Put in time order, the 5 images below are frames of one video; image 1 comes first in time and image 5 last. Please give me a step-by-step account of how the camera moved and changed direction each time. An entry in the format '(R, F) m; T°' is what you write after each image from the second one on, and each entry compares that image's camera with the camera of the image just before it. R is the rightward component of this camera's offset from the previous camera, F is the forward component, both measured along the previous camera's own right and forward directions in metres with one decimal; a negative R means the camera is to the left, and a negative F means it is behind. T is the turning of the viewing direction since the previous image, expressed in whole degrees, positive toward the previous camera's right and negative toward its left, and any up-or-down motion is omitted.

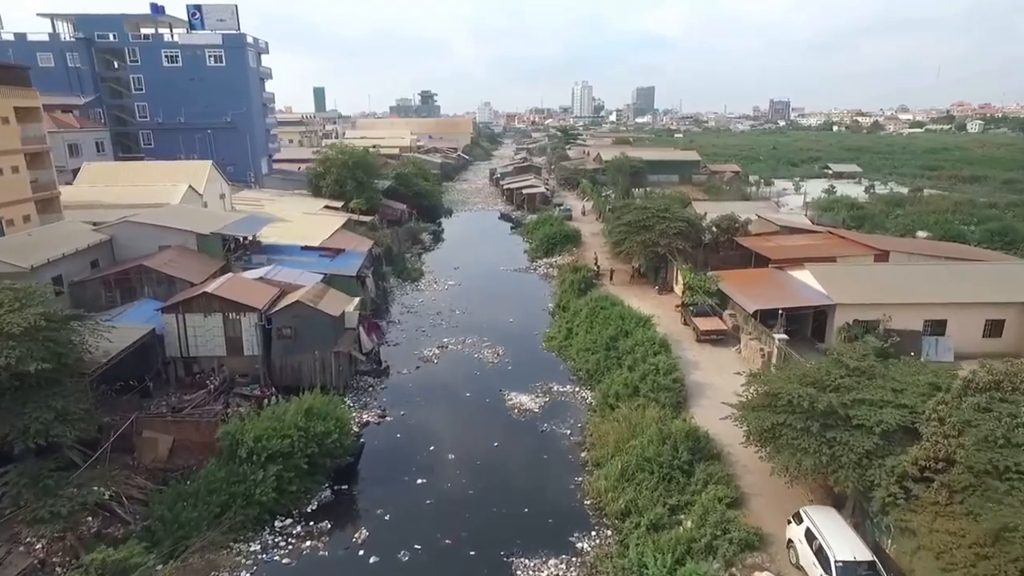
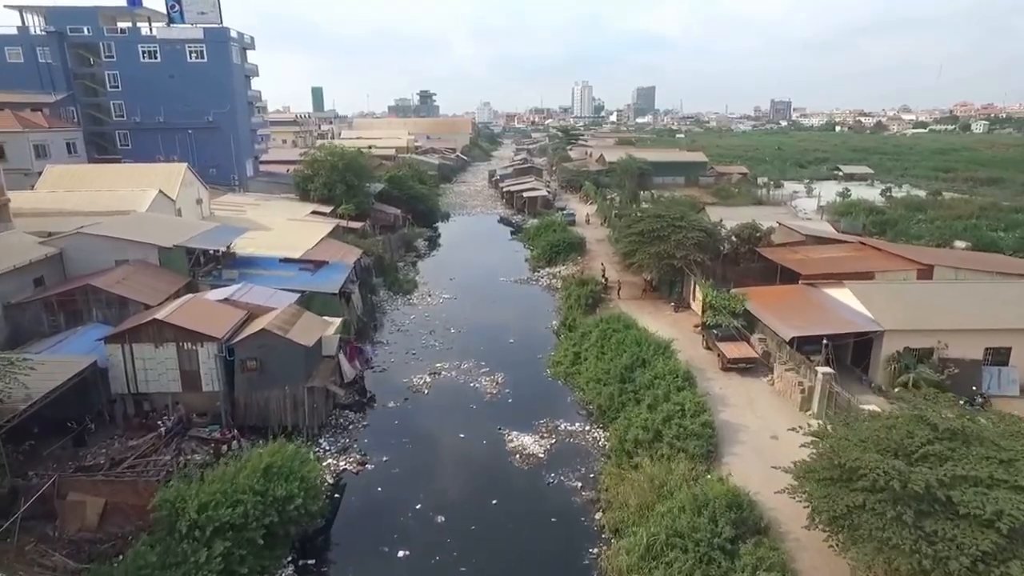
(0.0, +2.3) m; 0°
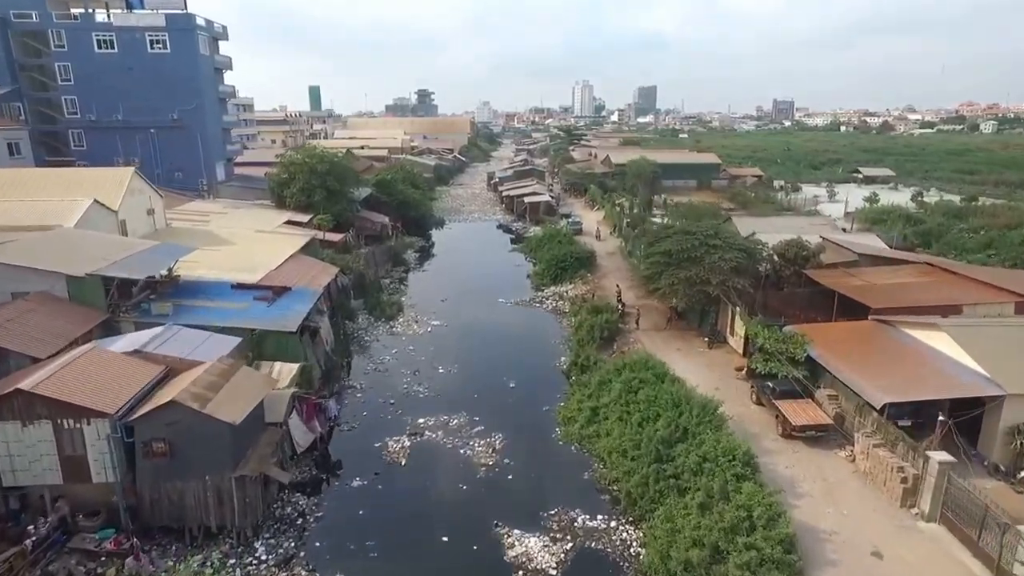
(0.0, +3.8) m; 0°
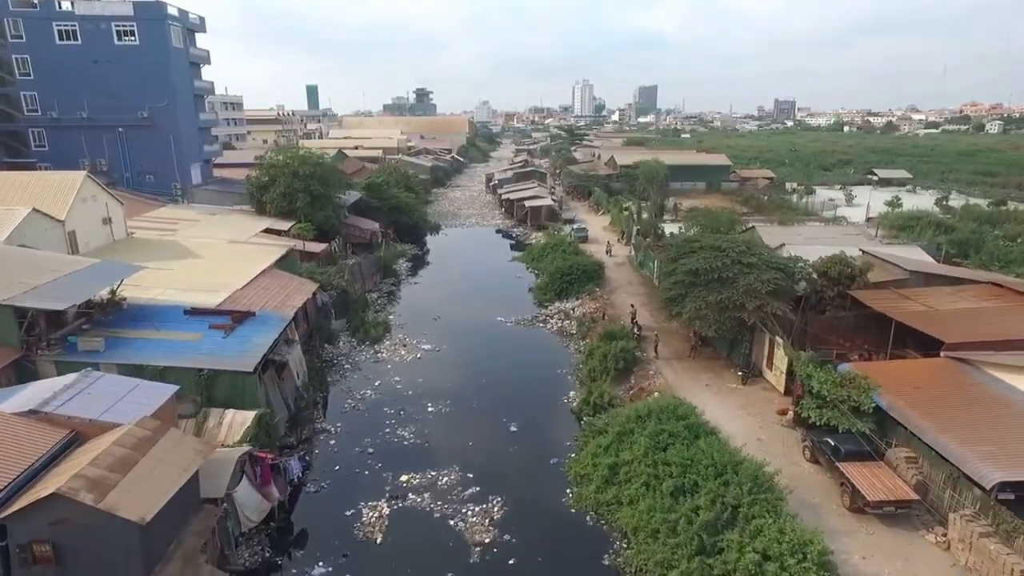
(-0.1, +2.6) m; 0°
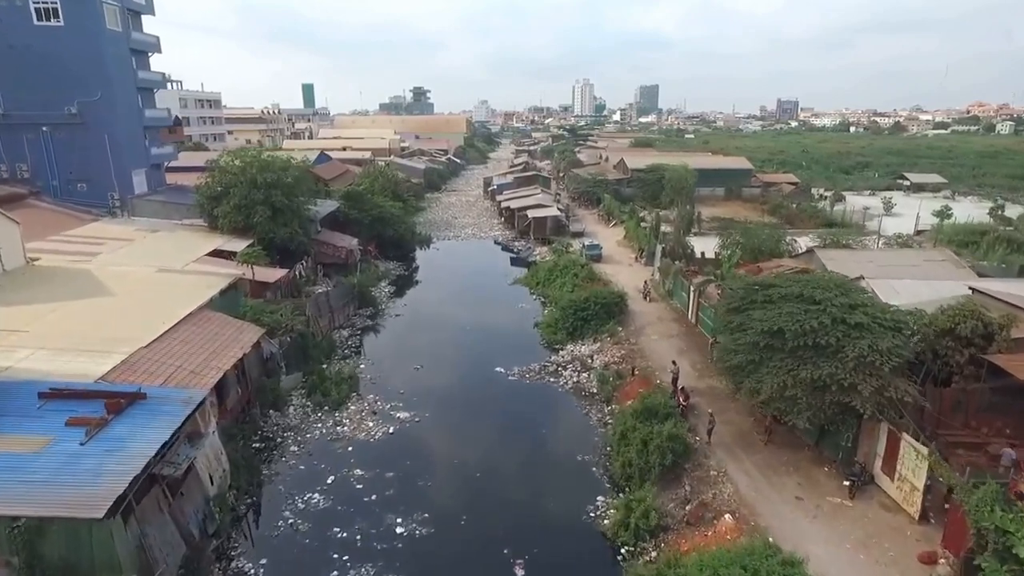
(-0.1, +4.9) m; 0°
